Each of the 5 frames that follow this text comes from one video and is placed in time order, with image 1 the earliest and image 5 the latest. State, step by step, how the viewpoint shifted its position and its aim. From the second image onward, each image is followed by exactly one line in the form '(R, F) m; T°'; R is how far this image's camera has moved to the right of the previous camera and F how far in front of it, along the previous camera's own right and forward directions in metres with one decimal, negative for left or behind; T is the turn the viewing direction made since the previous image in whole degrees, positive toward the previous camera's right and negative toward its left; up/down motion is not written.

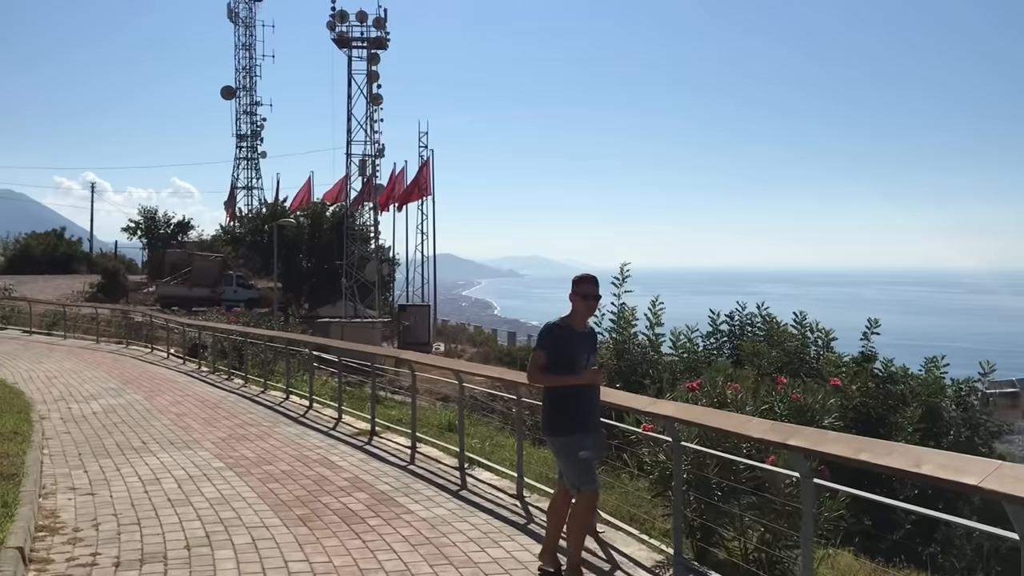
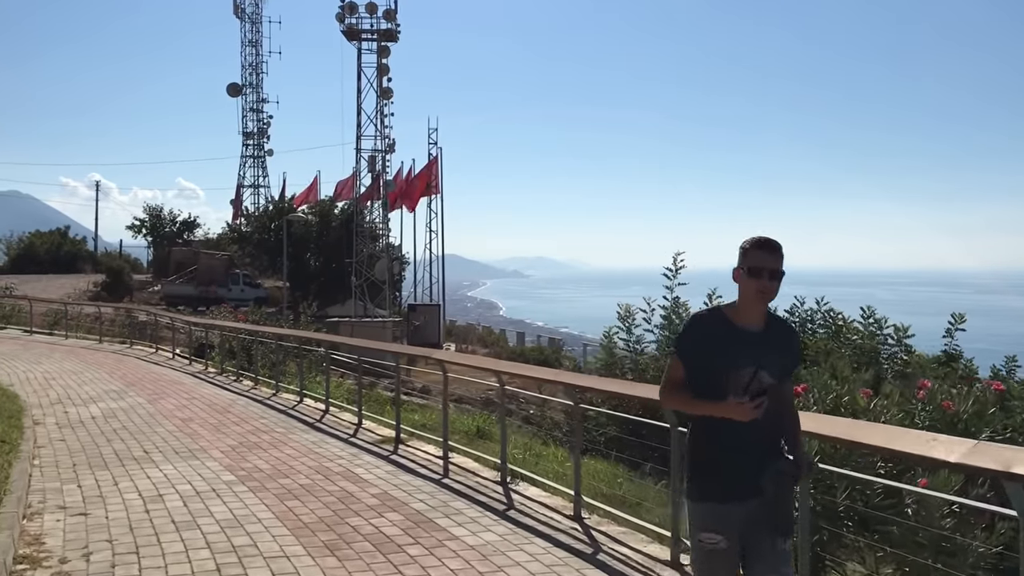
(-0.3, +1.0) m; 0°
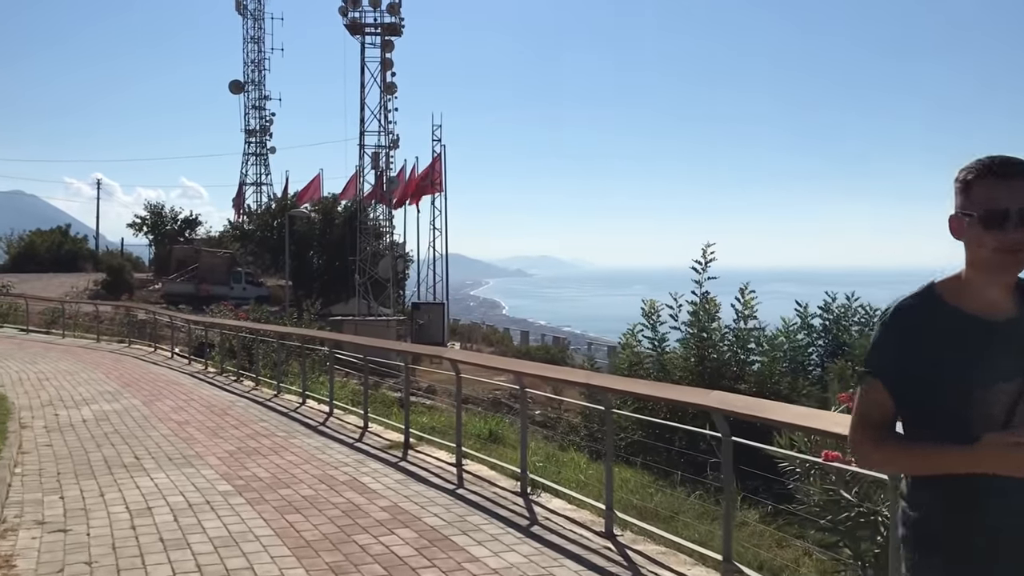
(-0.1, +0.6) m; 0°
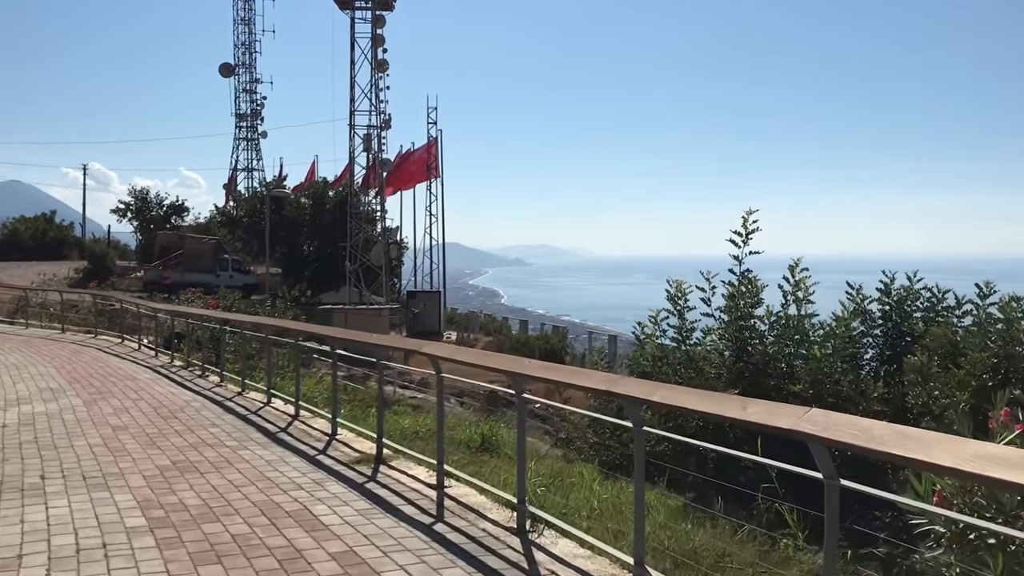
(0.0, +1.6) m; 0°
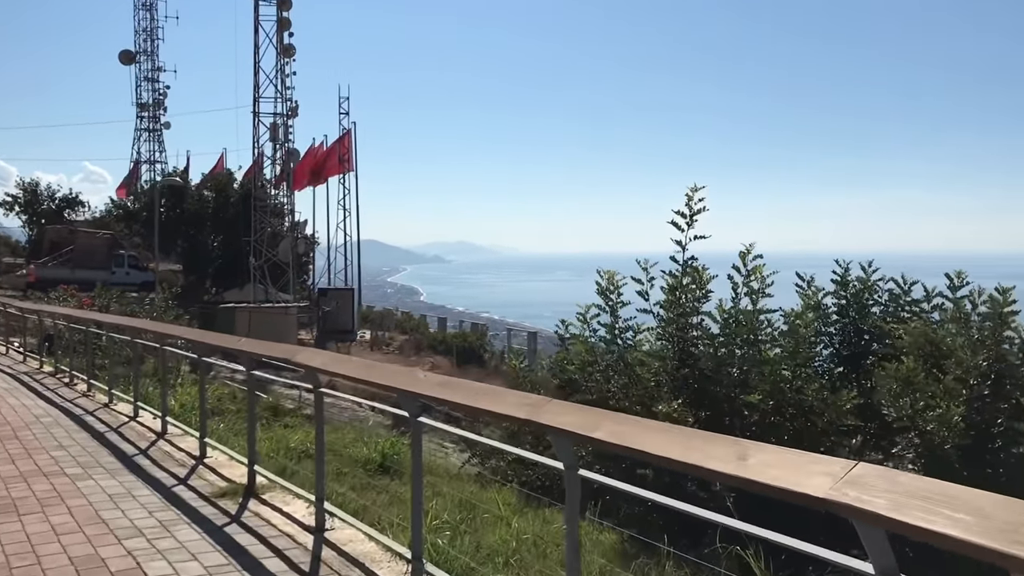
(+0.1, +1.2) m; +5°
